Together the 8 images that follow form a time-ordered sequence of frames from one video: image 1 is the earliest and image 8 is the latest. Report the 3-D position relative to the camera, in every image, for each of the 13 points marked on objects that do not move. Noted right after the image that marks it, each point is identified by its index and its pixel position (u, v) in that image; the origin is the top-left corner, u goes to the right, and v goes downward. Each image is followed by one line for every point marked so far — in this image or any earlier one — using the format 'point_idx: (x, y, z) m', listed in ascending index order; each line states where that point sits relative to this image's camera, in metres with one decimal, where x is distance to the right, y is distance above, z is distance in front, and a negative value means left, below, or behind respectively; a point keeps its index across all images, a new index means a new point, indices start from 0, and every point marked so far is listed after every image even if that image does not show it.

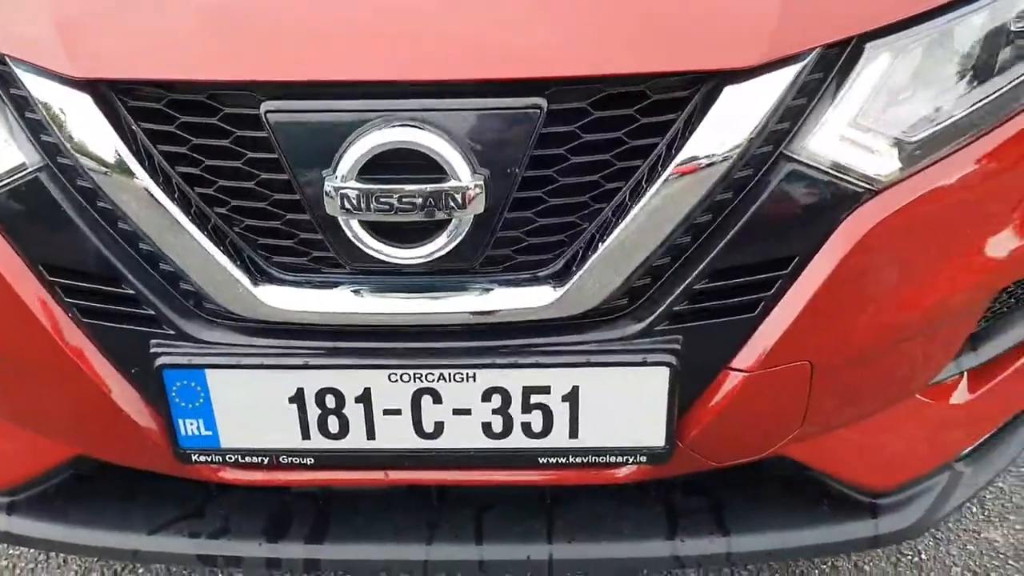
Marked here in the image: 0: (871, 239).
0: (+0.4, +0.1, +1.0) m
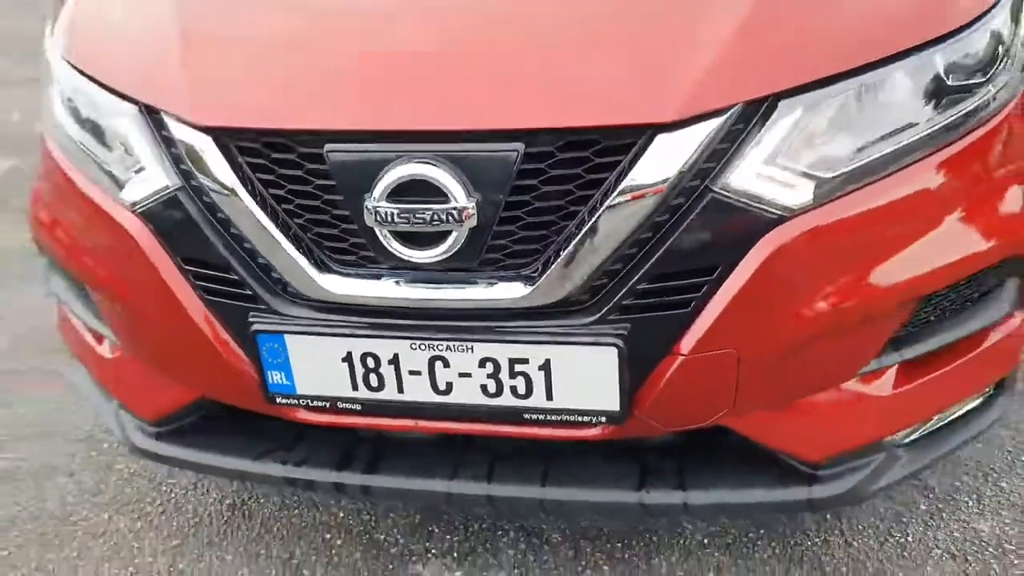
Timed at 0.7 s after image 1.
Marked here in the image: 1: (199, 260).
0: (+0.4, 0.0, +1.3) m
1: (-0.5, 0.0, +1.5) m
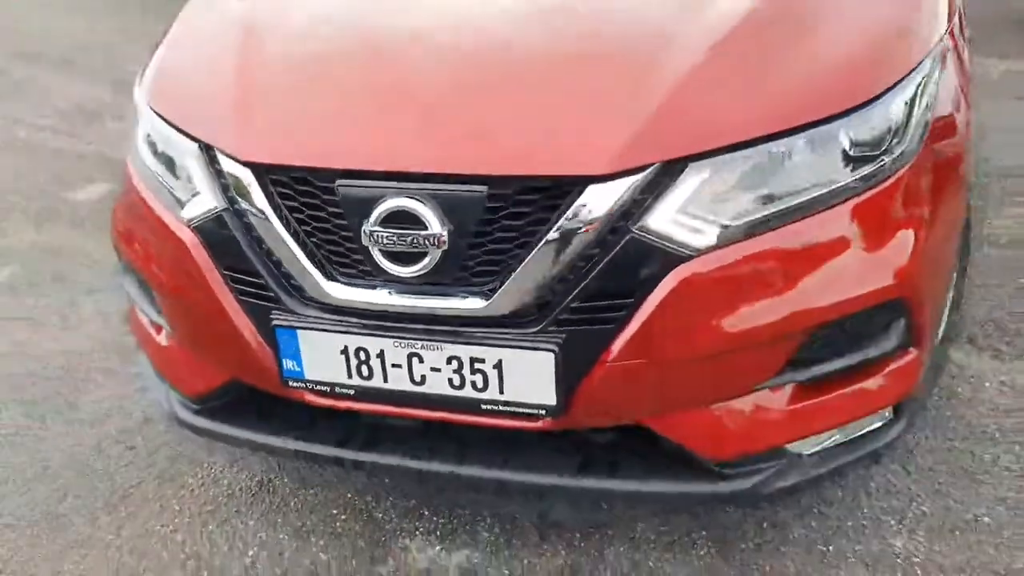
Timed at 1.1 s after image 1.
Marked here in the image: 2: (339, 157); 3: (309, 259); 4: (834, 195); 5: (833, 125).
0: (+0.3, 0.0, +1.6) m
1: (-0.5, 0.0, +1.8) m
2: (-0.3, +0.2, +1.7) m
3: (-0.4, +0.1, +1.8) m
4: (+0.6, +0.2, +1.7) m
5: (+0.6, +0.3, +1.7) m
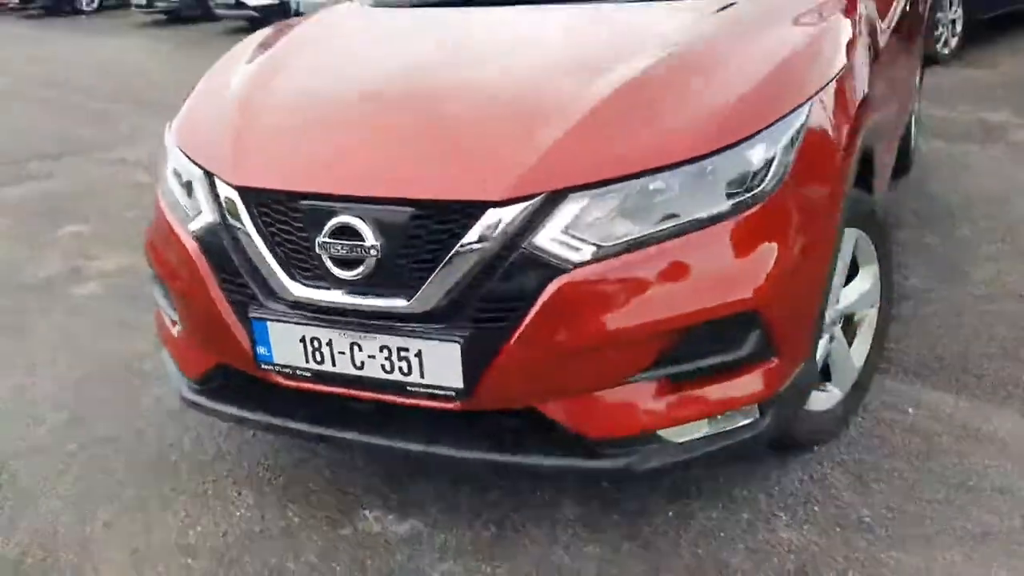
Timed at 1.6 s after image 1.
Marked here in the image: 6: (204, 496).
0: (+0.1, 0.0, +2.0) m
1: (-0.7, 0.0, +2.3) m
2: (-0.5, +0.2, +2.1) m
3: (-0.5, +0.1, +2.2) m
4: (+0.4, +0.1, +2.0) m
5: (+0.4, +0.3, +2.1) m
6: (-0.8, -0.6, +2.7) m
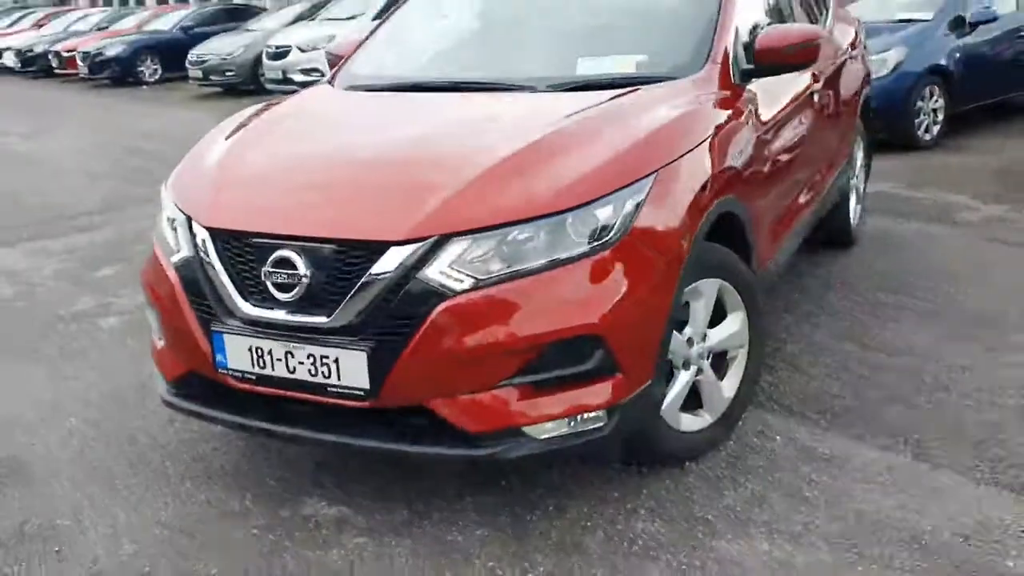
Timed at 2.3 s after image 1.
0: (-0.2, -0.1, +2.6) m
1: (-0.9, 0.0, +2.9) m
2: (-0.7, +0.2, +2.8) m
3: (-0.8, 0.0, +2.8) m
4: (+0.1, +0.1, +2.6) m
5: (+0.1, +0.2, +2.6) m
6: (-1.1, -0.6, +3.2) m
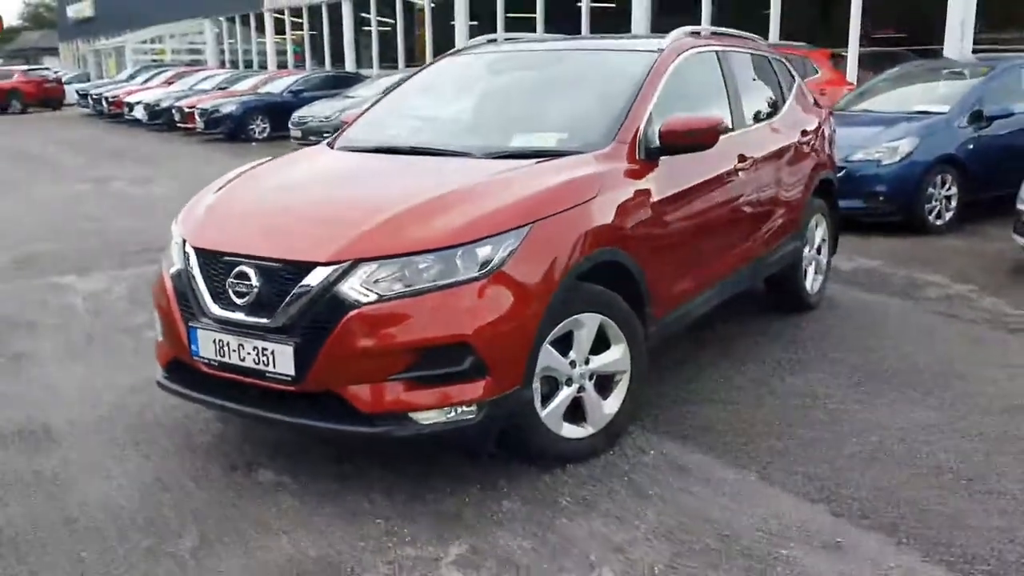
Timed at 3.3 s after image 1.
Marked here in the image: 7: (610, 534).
0: (-0.5, -0.1, +3.3) m
1: (-1.3, 0.0, +3.8) m
2: (-1.1, +0.2, +3.6) m
3: (-1.1, 0.0, +3.6) m
4: (-0.2, 0.0, +3.4) m
5: (-0.2, +0.1, +3.4) m
6: (-1.5, -0.7, +4.1) m
7: (+0.3, -0.8, +3.3) m
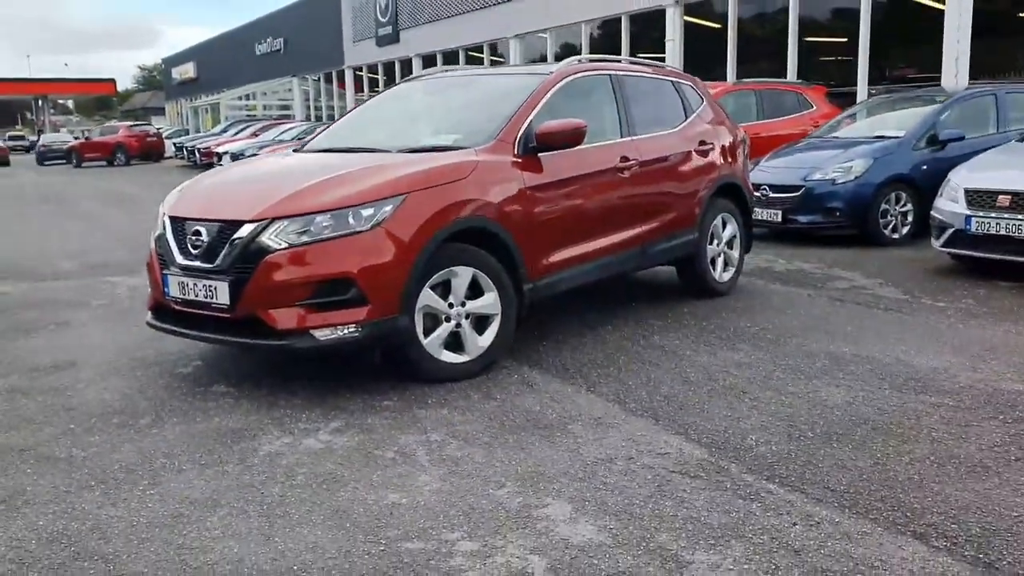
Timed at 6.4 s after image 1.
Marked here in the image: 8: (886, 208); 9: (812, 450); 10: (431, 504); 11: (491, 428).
0: (-1.1, +0.1, +4.6) m
1: (-1.8, +0.2, +5.1) m
2: (-1.6, +0.4, +4.9) m
3: (-1.7, +0.2, +4.9) m
4: (-0.8, +0.2, +4.6) m
5: (-0.8, +0.4, +4.6) m
6: (-2.0, -0.5, +5.4) m
7: (-0.3, -0.6, +4.4) m
8: (+3.7, +0.8, +9.7) m
9: (+1.2, -0.6, +3.8) m
10: (-0.3, -0.8, +3.5) m
11: (-0.1, -0.6, +4.2) m
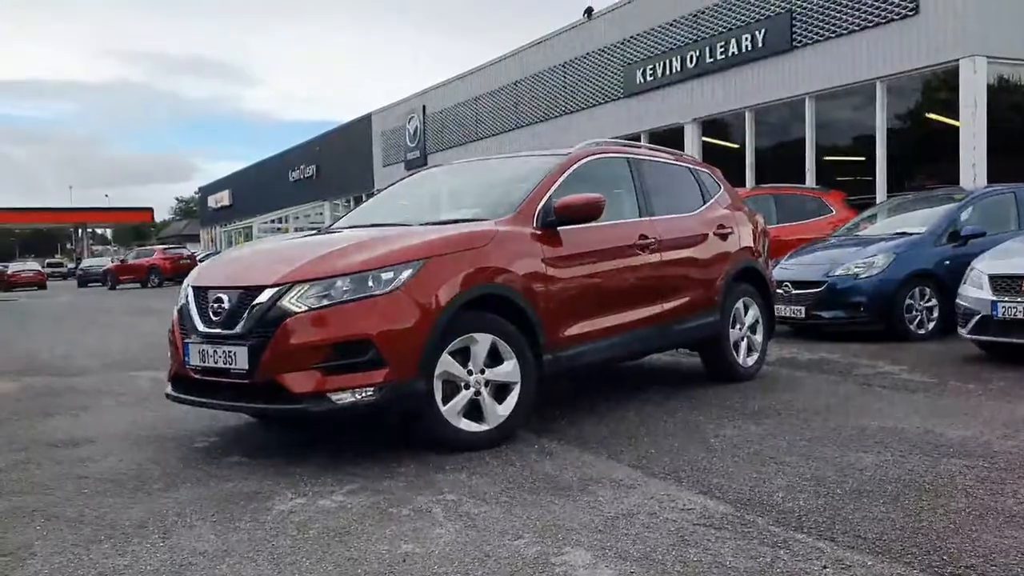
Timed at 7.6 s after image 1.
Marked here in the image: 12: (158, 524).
0: (-1.1, -0.2, +4.6) m
1: (-1.7, -0.2, +5.1) m
2: (-1.5, 0.0, +5.0) m
3: (-1.6, -0.2, +5.0) m
4: (-0.8, -0.1, +4.6) m
5: (-0.7, 0.0, +4.7) m
6: (-1.9, -0.9, +5.3) m
7: (-0.2, -0.9, +4.3) m
8: (+3.9, -0.1, +9.6) m
9: (+1.2, -0.8, +3.7) m
10: (-0.2, -0.9, +3.3) m
11: (0.0, -0.9, +4.1) m
12: (-1.4, -0.9, +3.9) m
